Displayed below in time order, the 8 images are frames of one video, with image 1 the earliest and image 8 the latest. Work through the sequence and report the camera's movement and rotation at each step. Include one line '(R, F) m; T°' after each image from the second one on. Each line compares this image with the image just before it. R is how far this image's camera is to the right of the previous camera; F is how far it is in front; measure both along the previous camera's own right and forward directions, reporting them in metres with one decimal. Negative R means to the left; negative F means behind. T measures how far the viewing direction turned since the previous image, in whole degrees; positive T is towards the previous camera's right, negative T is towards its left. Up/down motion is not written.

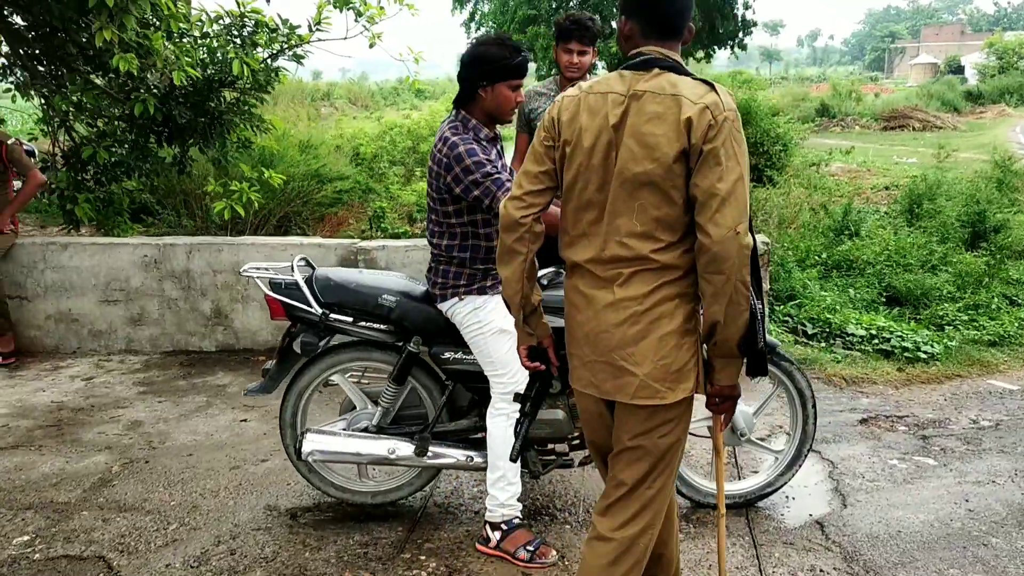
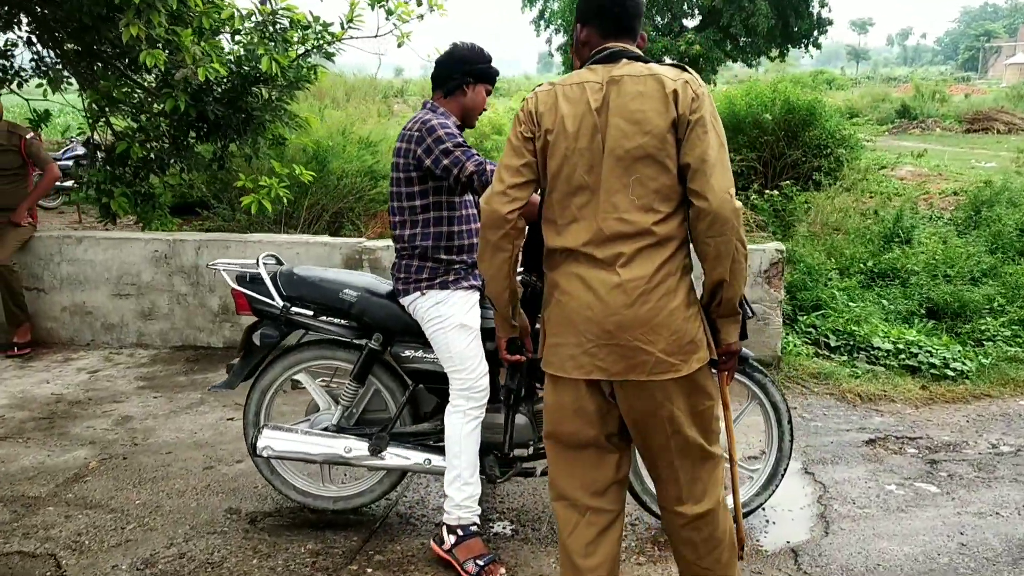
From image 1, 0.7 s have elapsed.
(+0.4, +0.1) m; -4°
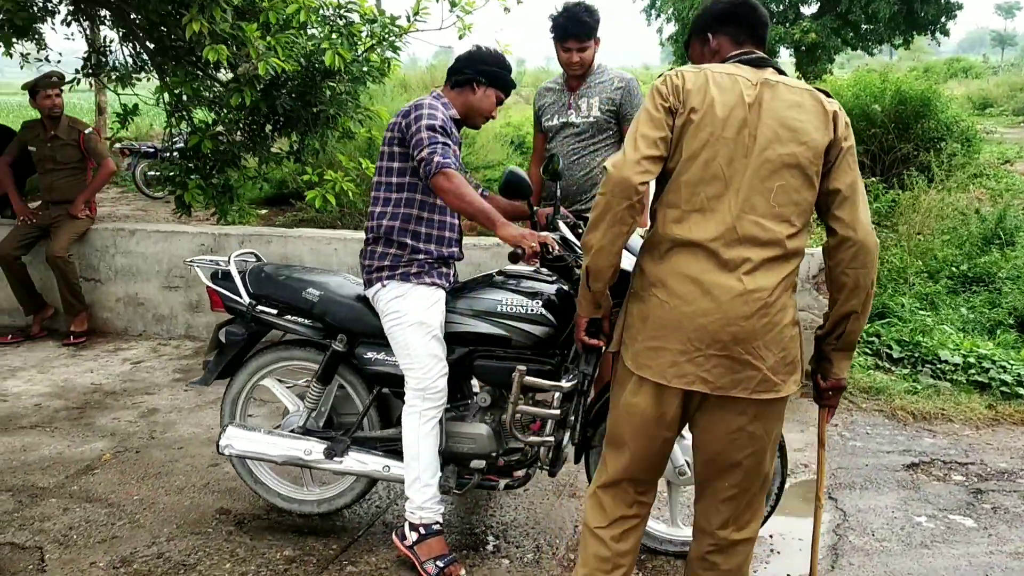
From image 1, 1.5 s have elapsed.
(+0.4, +0.2) m; -7°
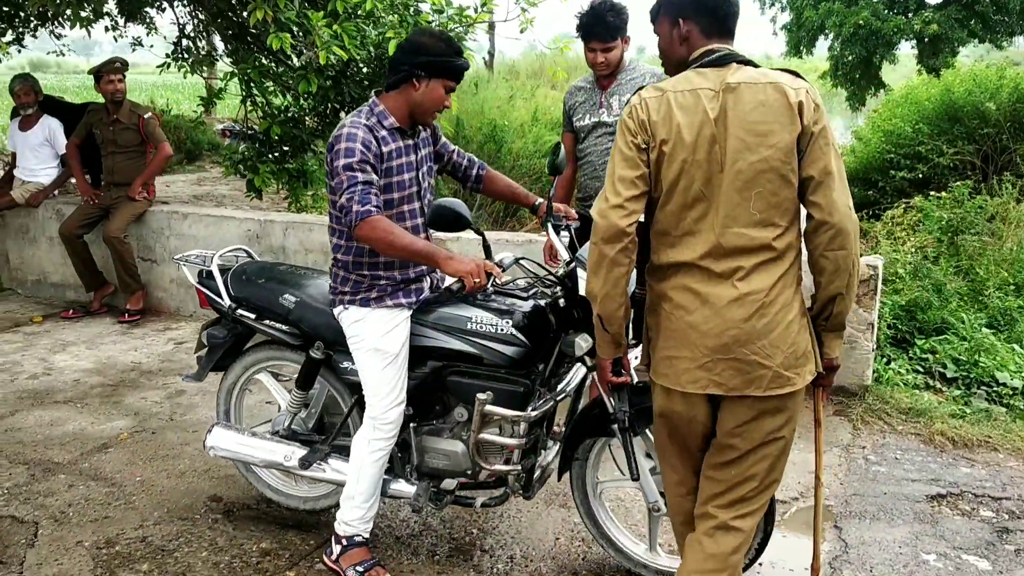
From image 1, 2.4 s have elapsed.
(+0.4, +0.1) m; -6°
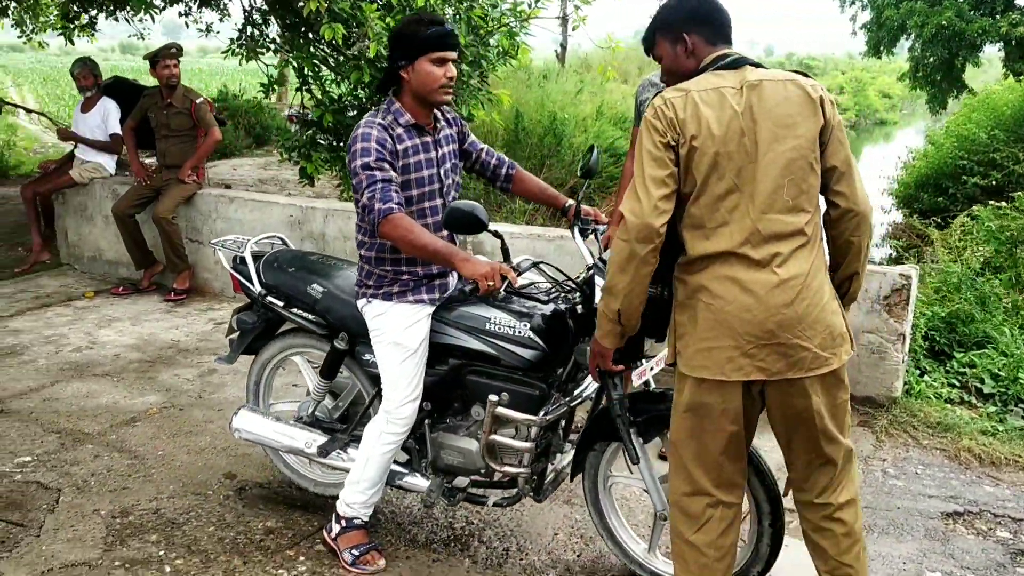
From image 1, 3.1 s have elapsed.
(+0.2, 0.0) m; -4°
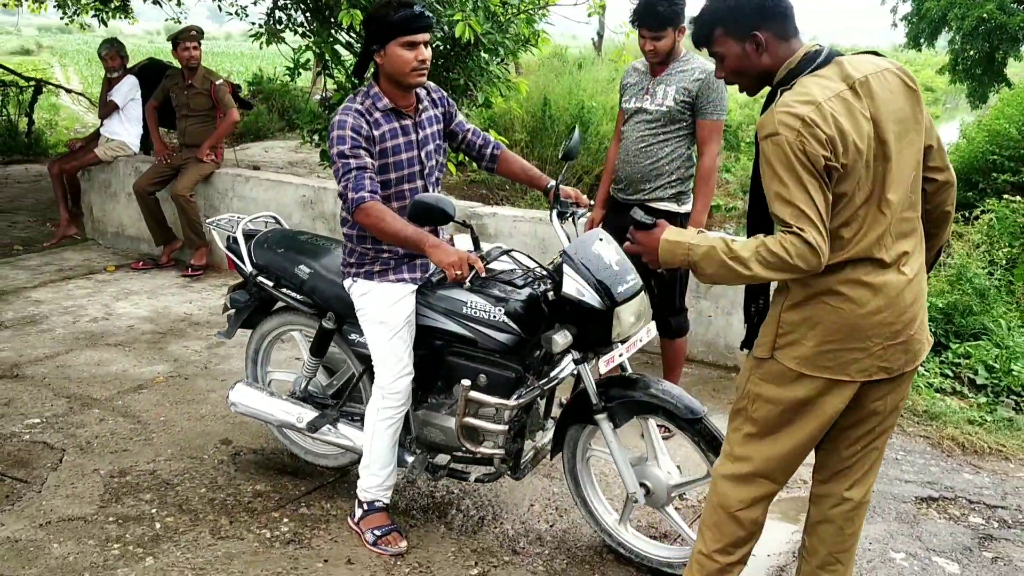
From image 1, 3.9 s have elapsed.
(+0.2, -0.1) m; -2°
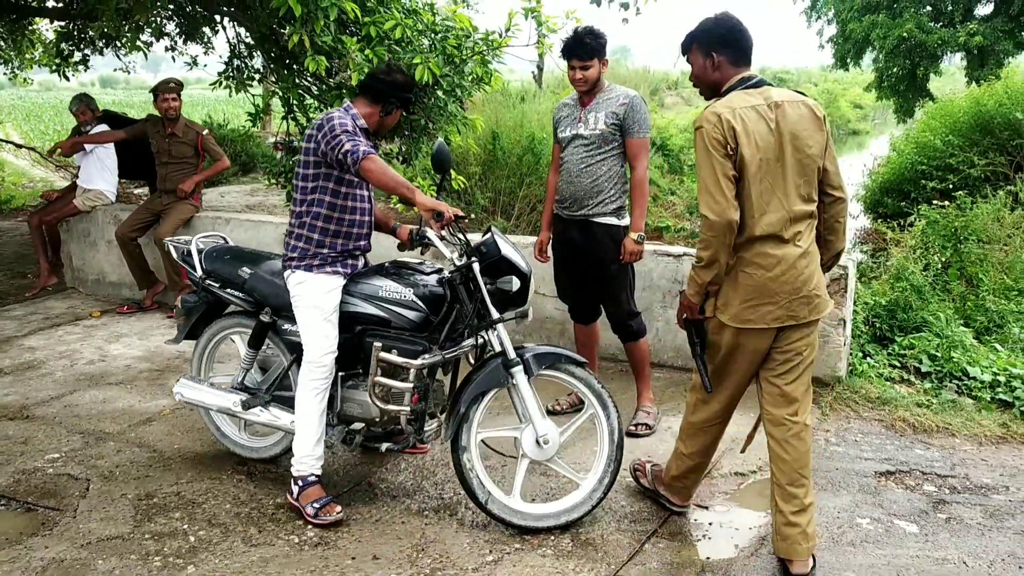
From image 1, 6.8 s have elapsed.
(-0.2, -0.3) m; +3°
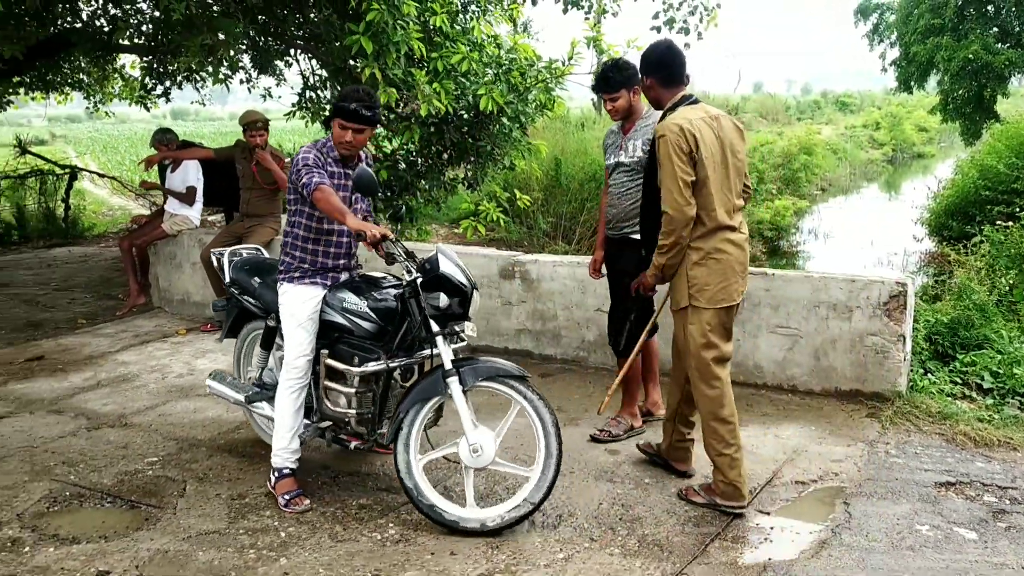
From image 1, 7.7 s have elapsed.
(0.0, -0.2) m; -4°
